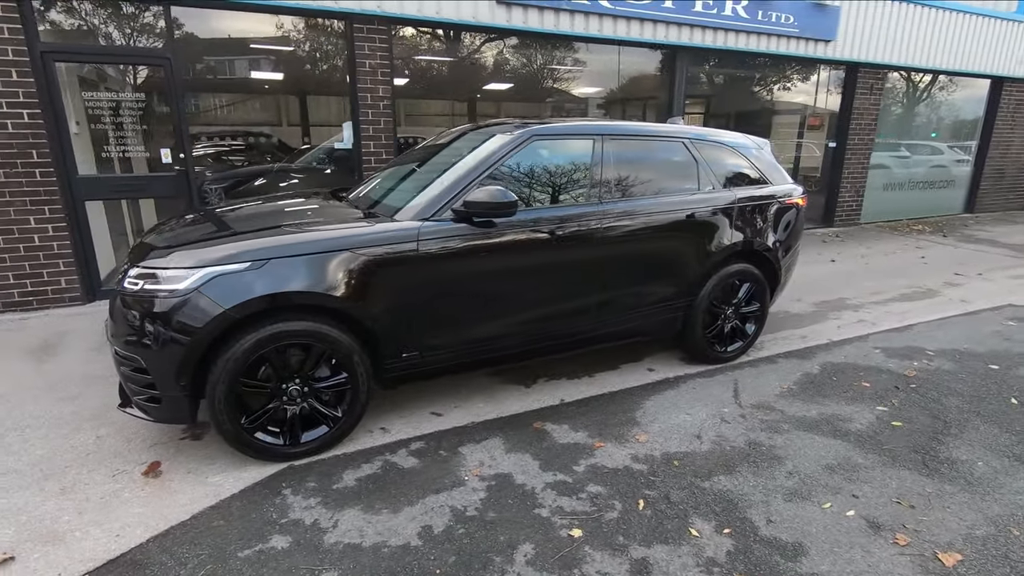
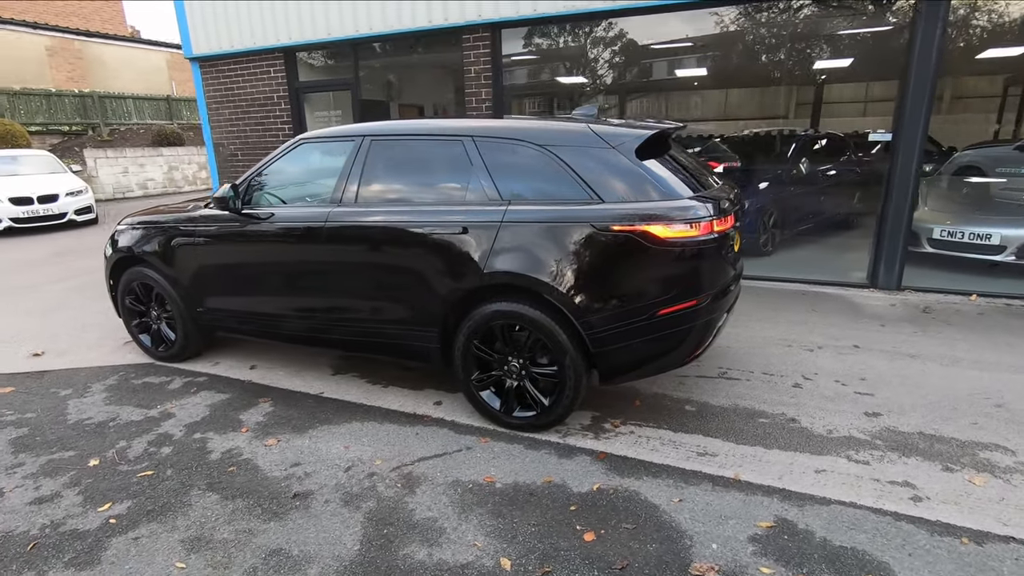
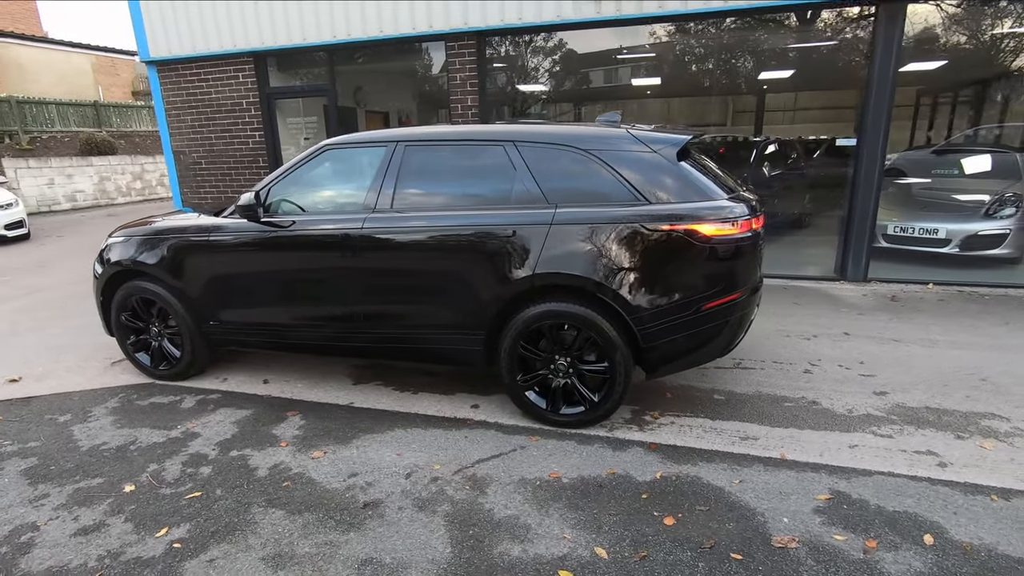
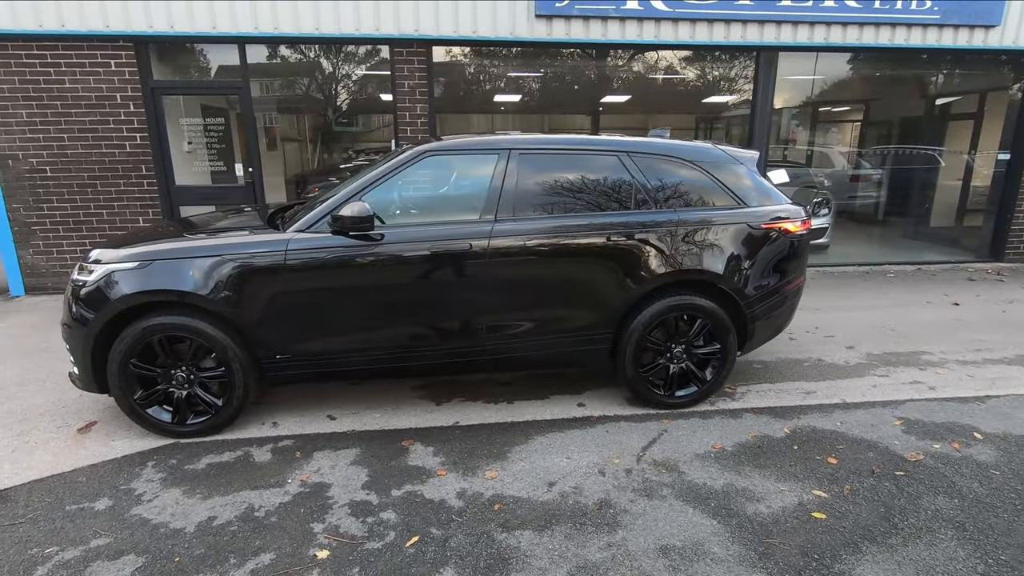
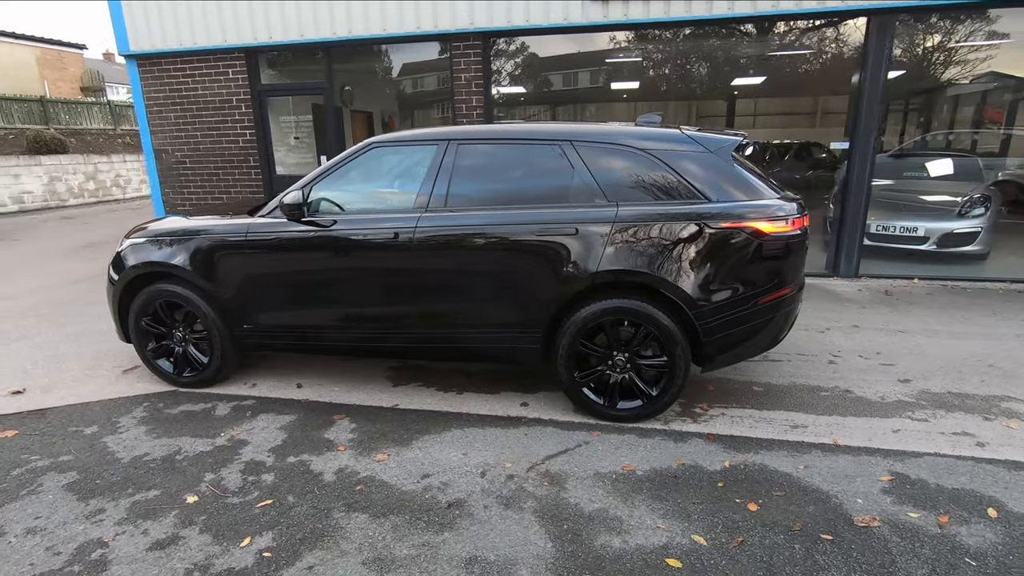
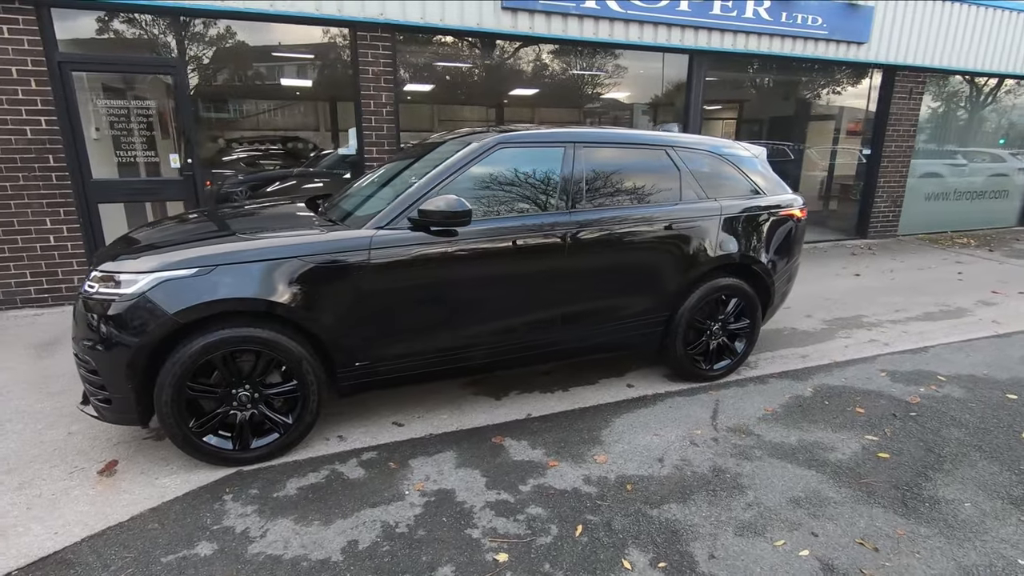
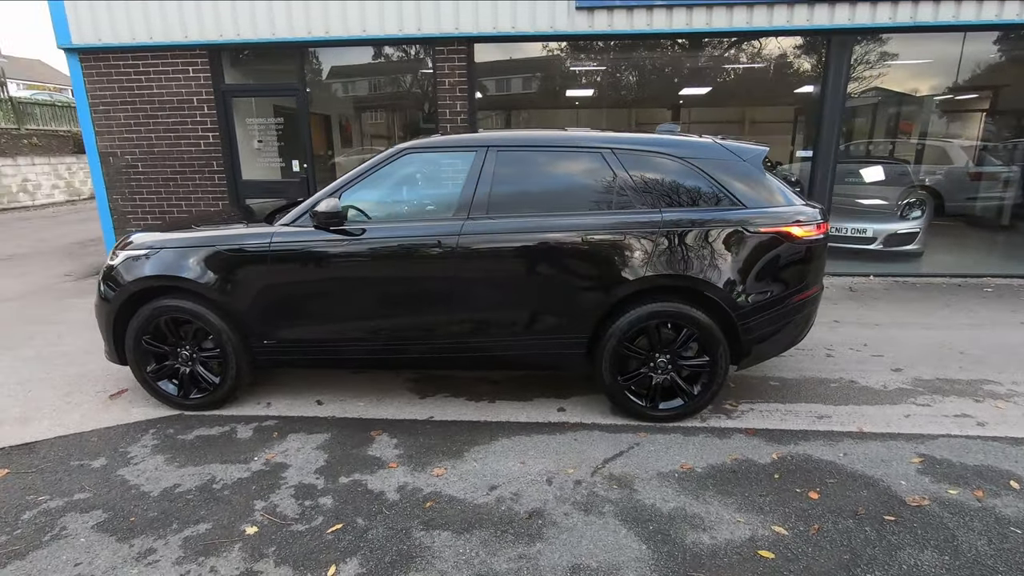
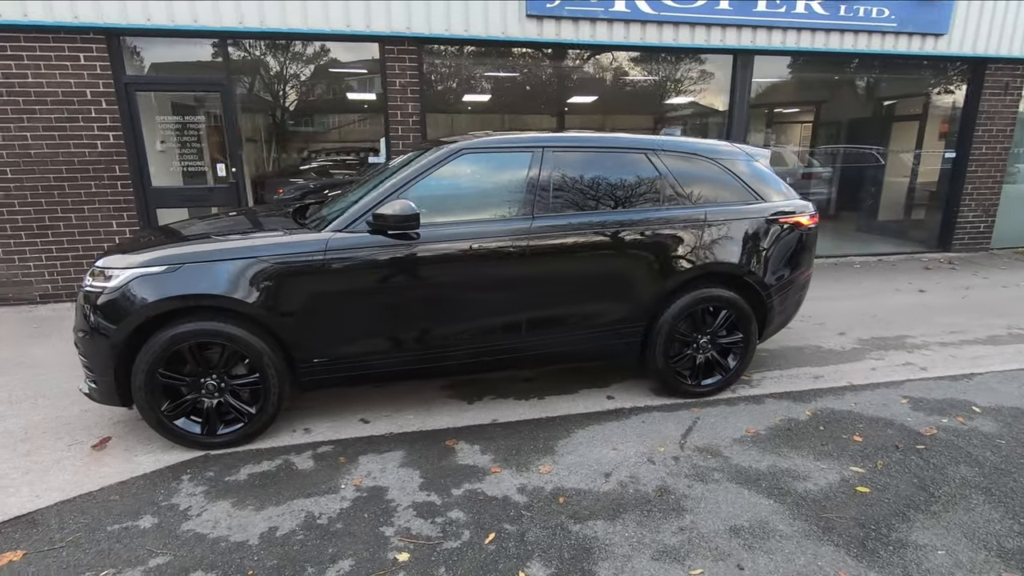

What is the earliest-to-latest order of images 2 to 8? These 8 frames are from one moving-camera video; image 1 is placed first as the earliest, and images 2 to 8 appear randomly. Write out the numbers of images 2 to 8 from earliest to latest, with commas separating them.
6, 8, 4, 7, 5, 3, 2
